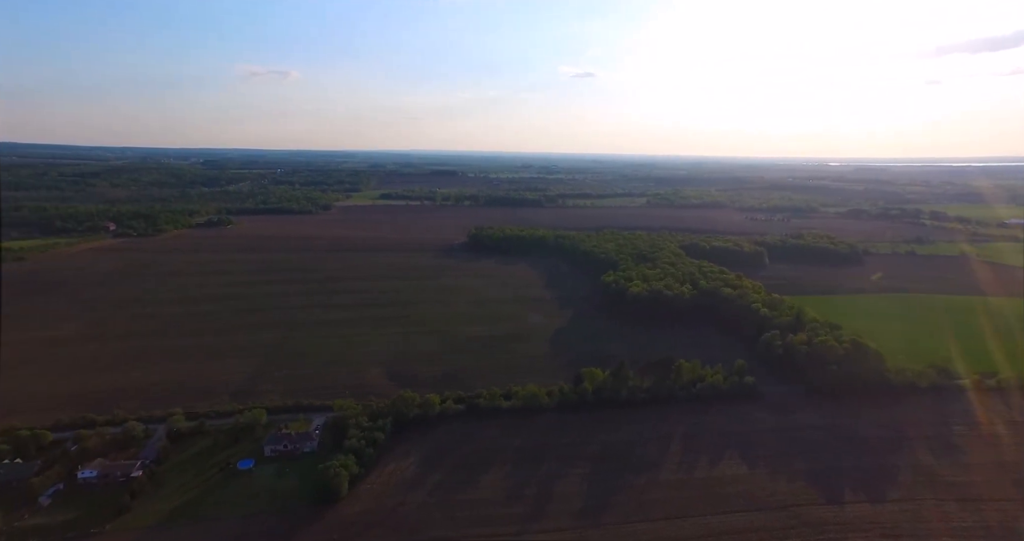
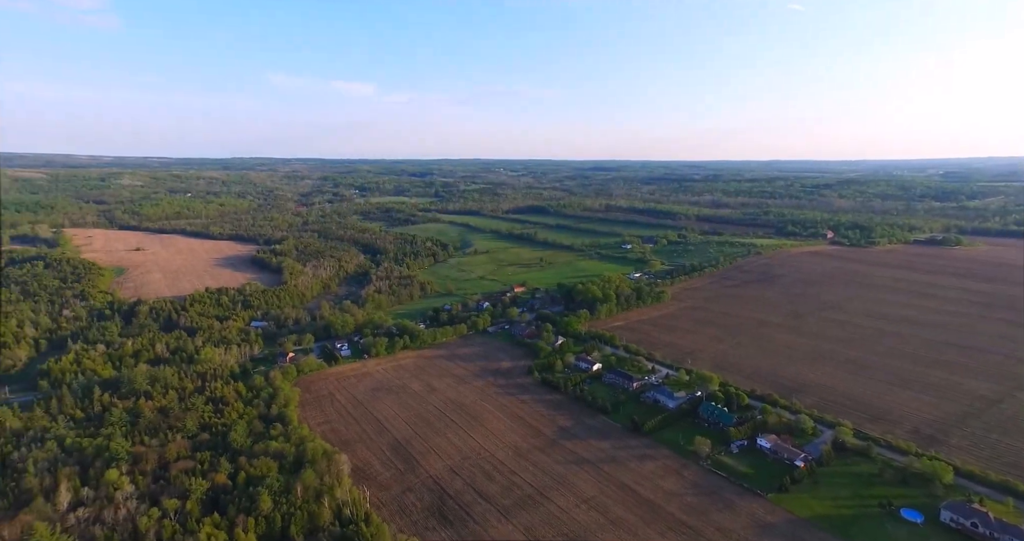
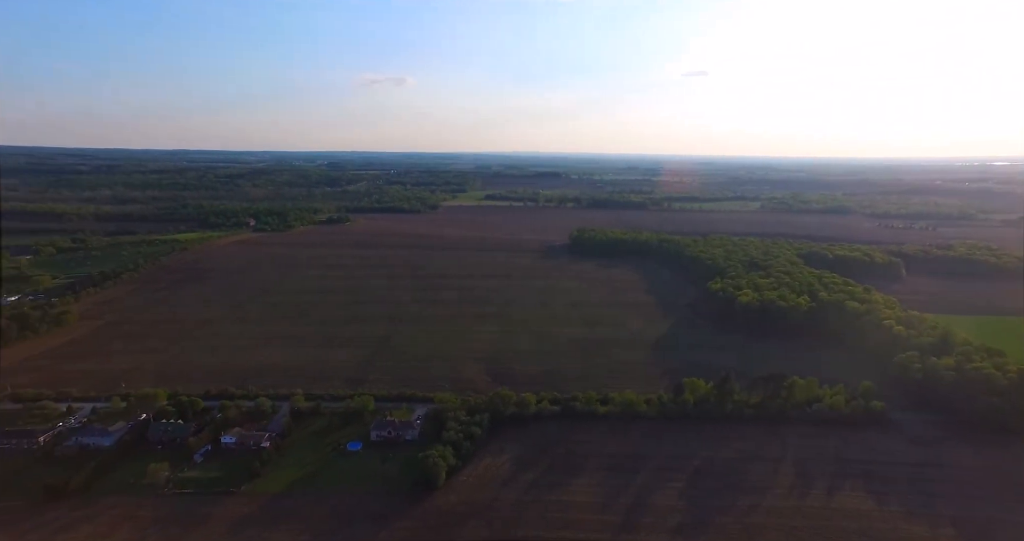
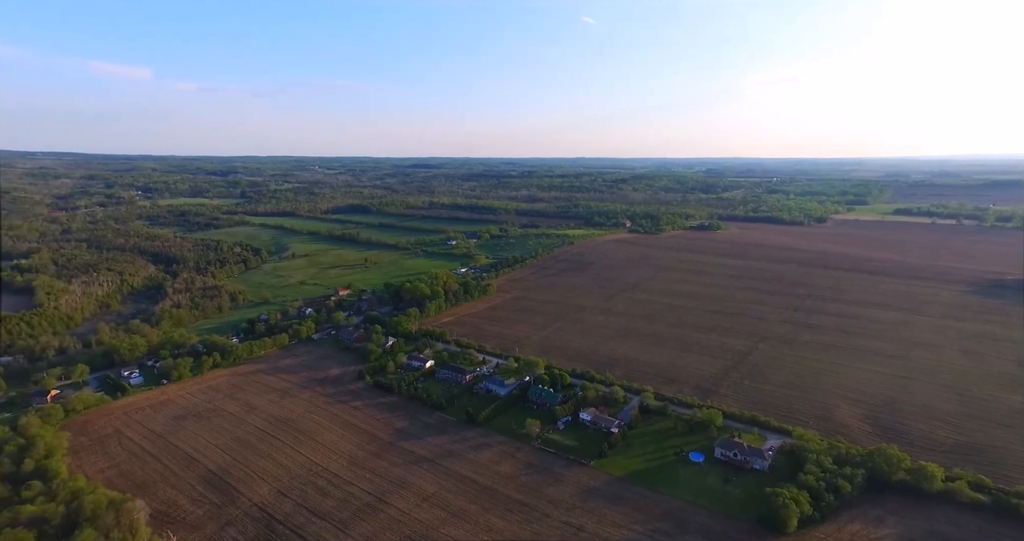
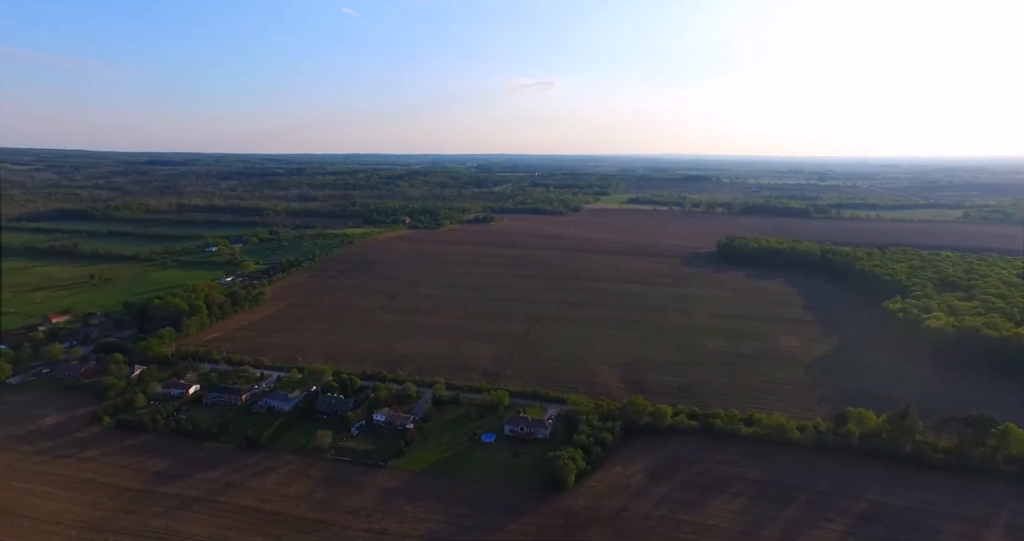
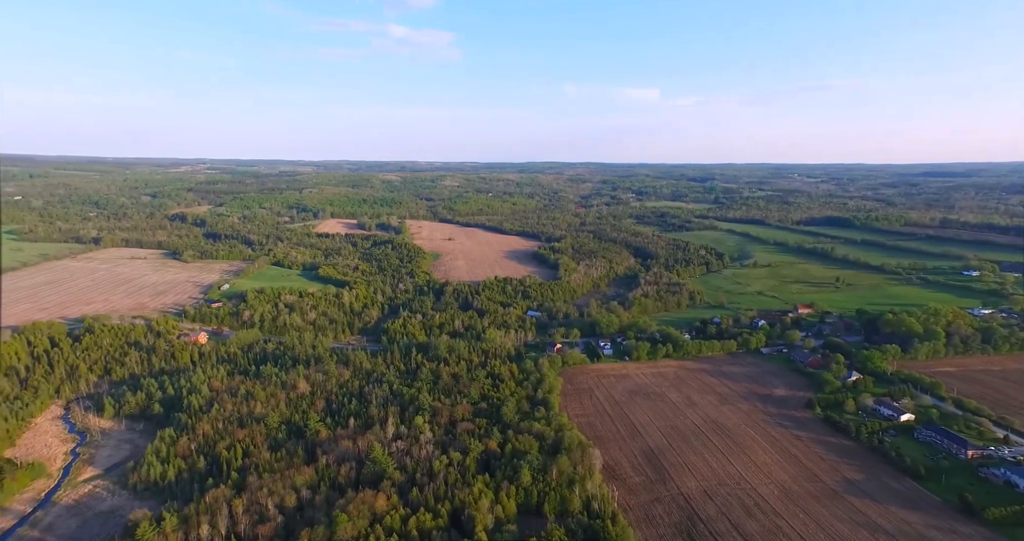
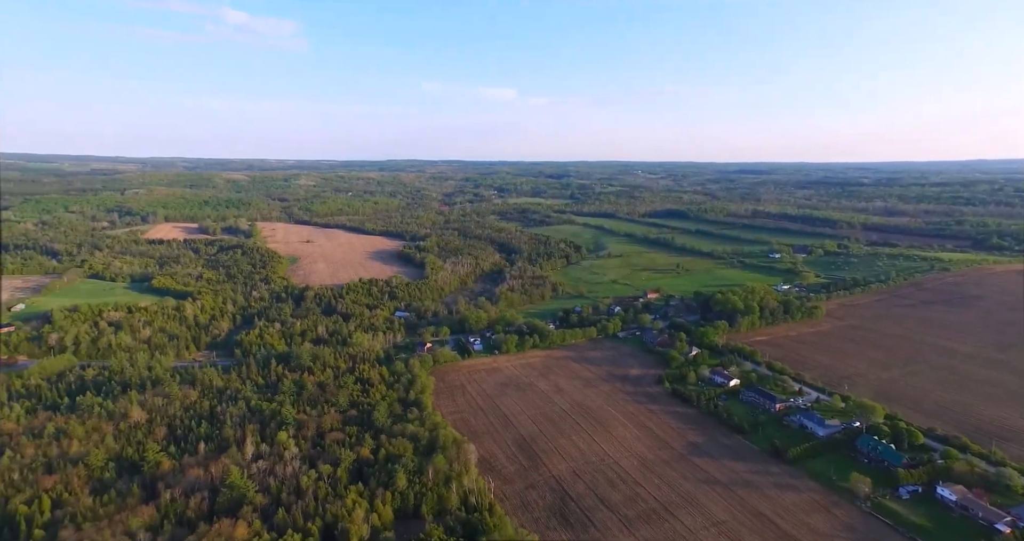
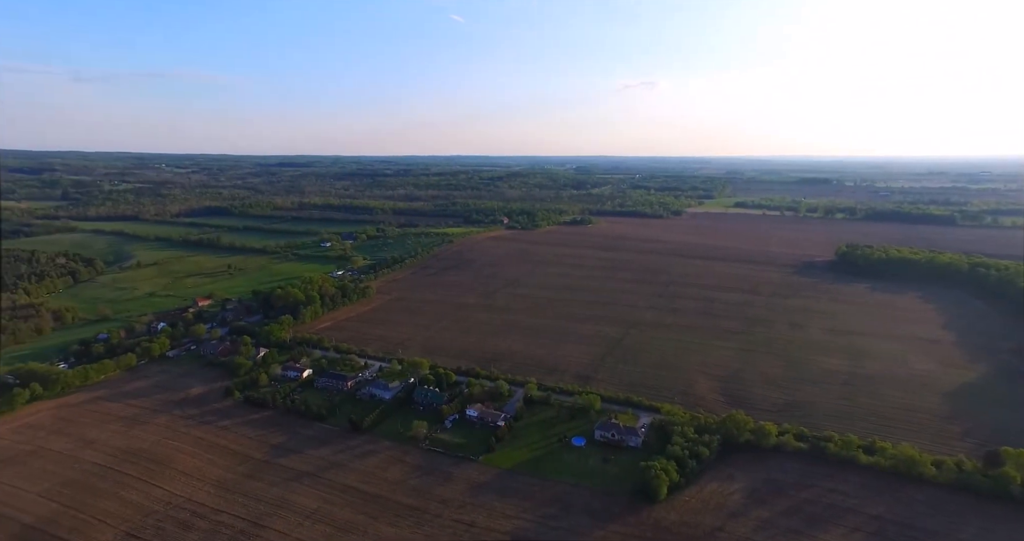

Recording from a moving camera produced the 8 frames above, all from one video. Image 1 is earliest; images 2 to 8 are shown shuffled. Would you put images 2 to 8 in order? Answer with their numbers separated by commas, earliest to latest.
3, 5, 8, 4, 2, 7, 6
